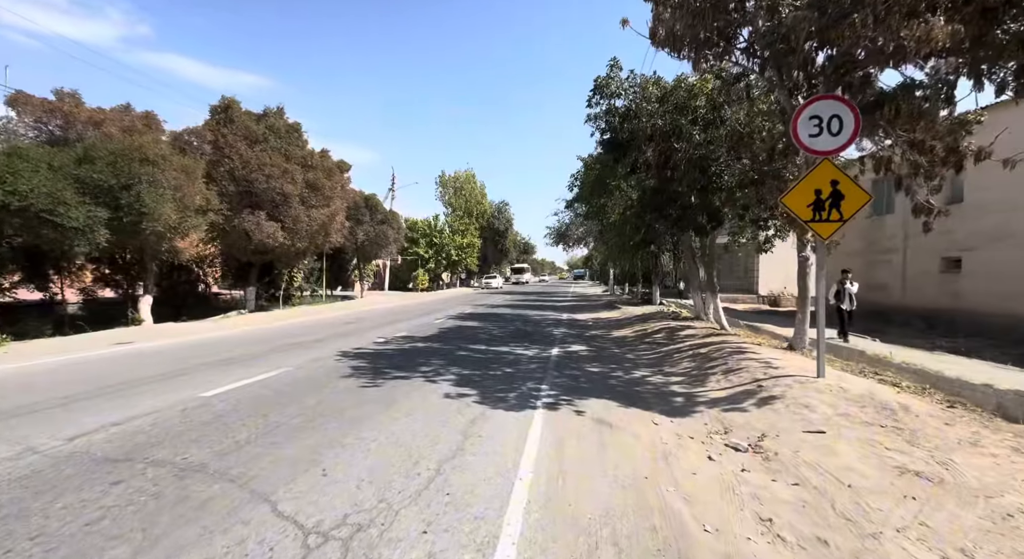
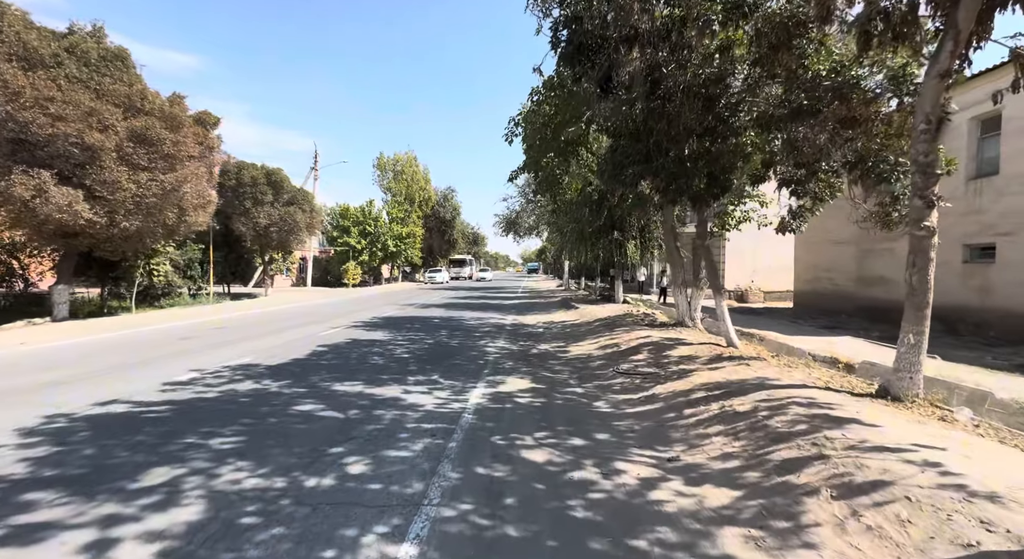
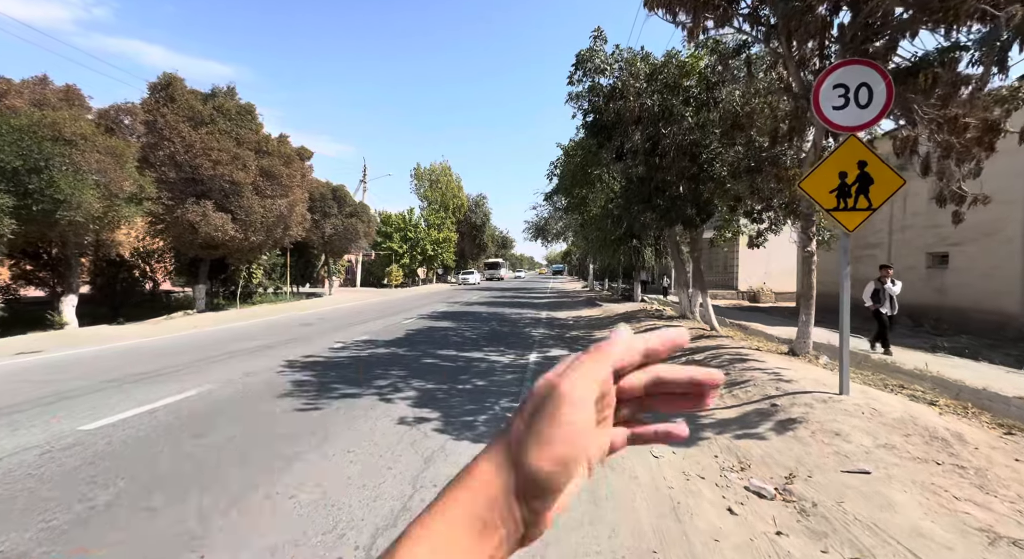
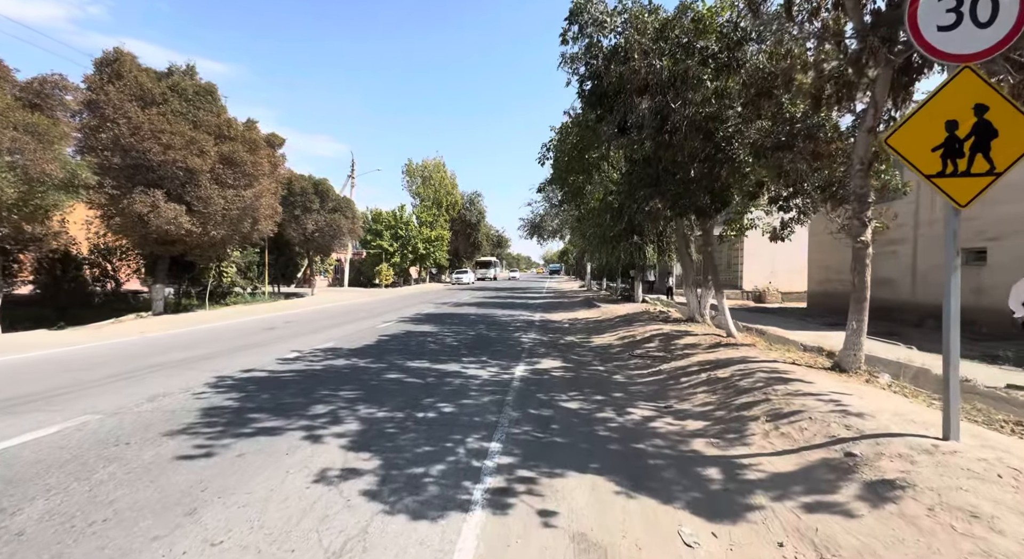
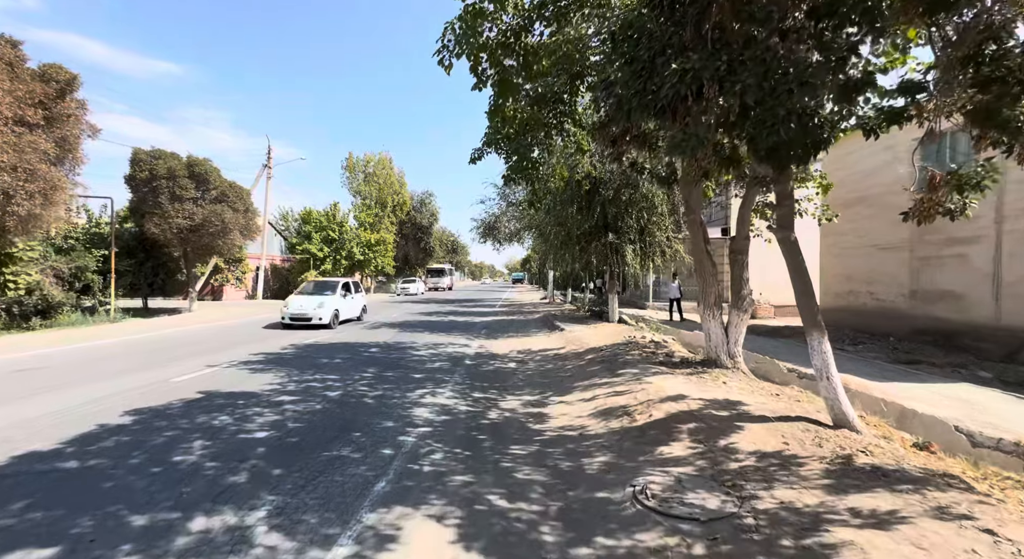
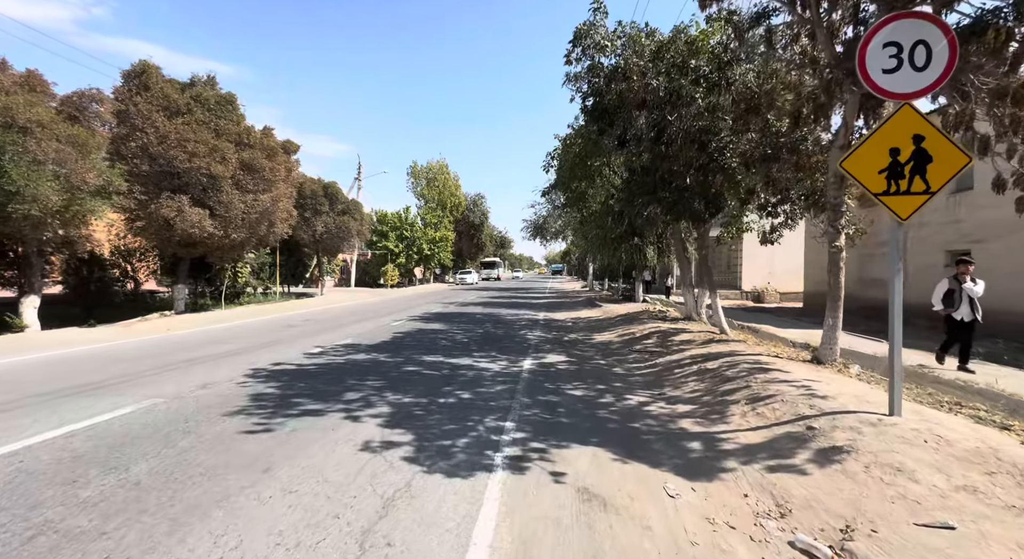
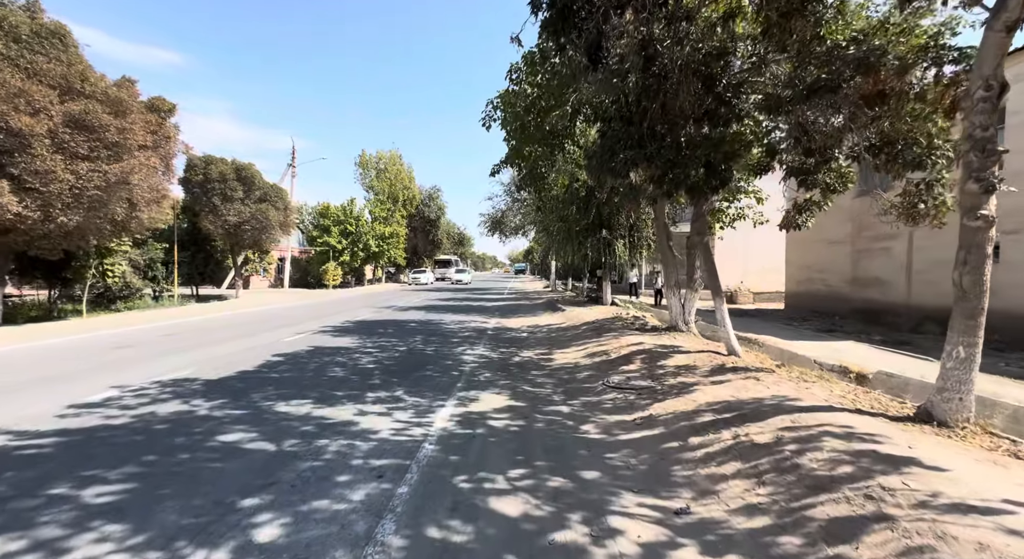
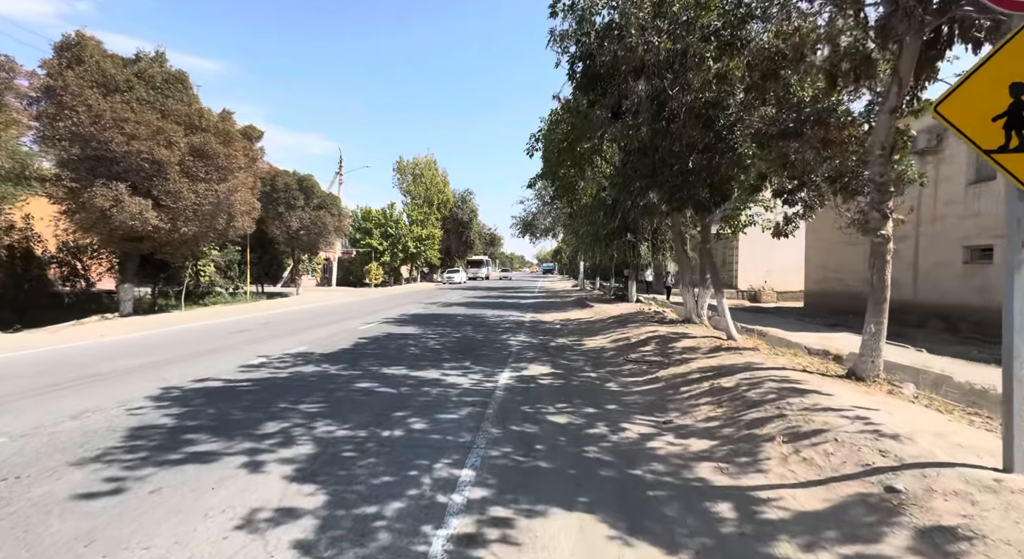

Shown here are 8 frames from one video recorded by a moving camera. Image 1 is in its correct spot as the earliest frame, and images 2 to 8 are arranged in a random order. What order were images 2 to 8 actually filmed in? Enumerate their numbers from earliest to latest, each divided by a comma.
3, 6, 4, 8, 2, 7, 5
